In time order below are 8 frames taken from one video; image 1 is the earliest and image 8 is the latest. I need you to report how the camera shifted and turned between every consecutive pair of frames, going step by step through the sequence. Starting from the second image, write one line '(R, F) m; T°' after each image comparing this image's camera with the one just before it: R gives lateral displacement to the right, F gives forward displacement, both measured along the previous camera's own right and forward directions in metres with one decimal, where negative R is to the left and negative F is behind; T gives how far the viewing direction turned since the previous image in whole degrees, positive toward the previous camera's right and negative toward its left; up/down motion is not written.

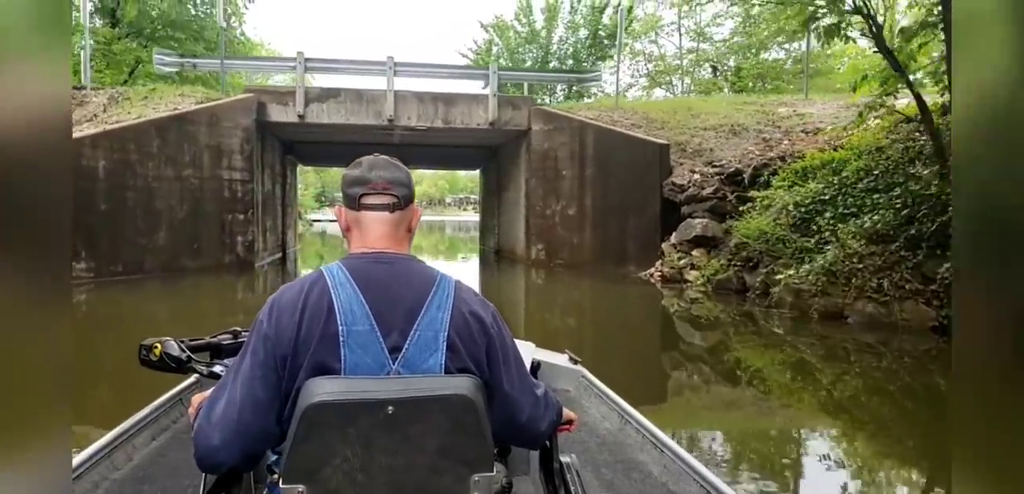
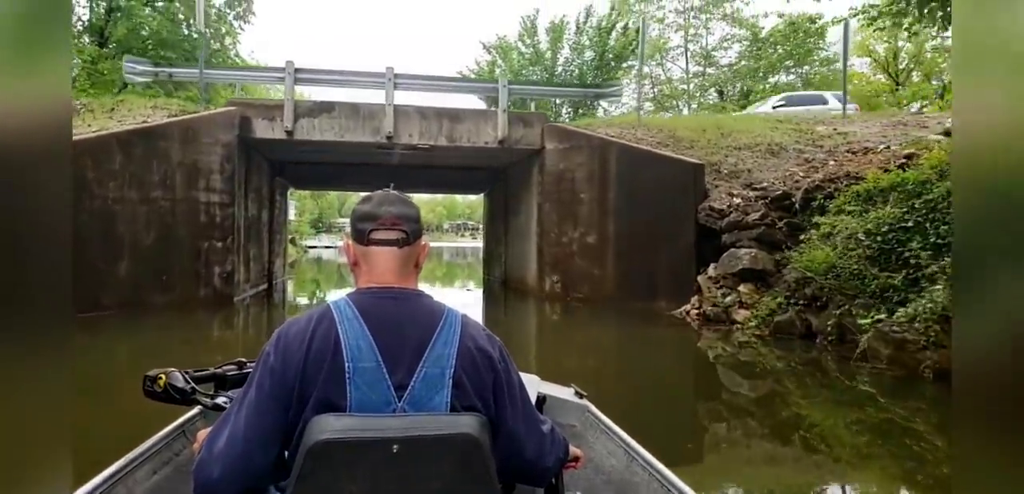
(-0.1, +0.6) m; 0°
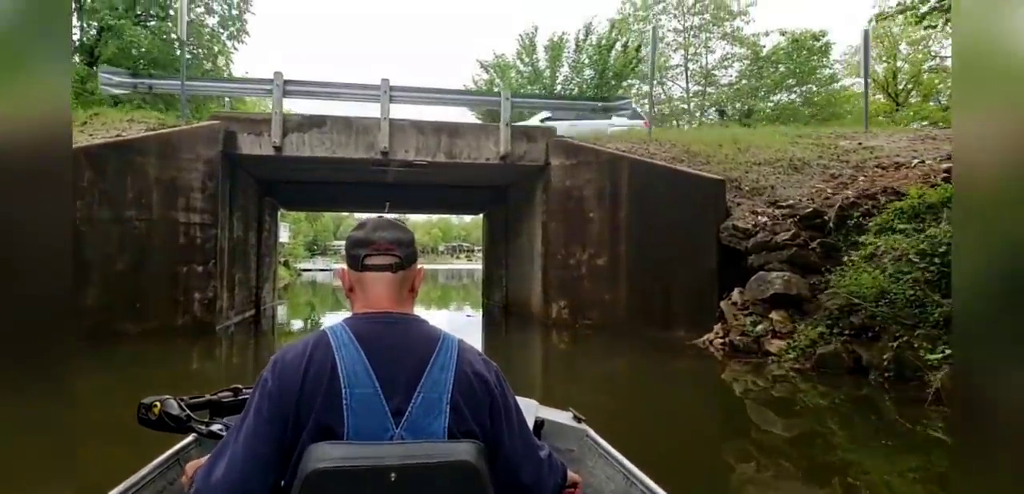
(-0.1, +0.4) m; 0°
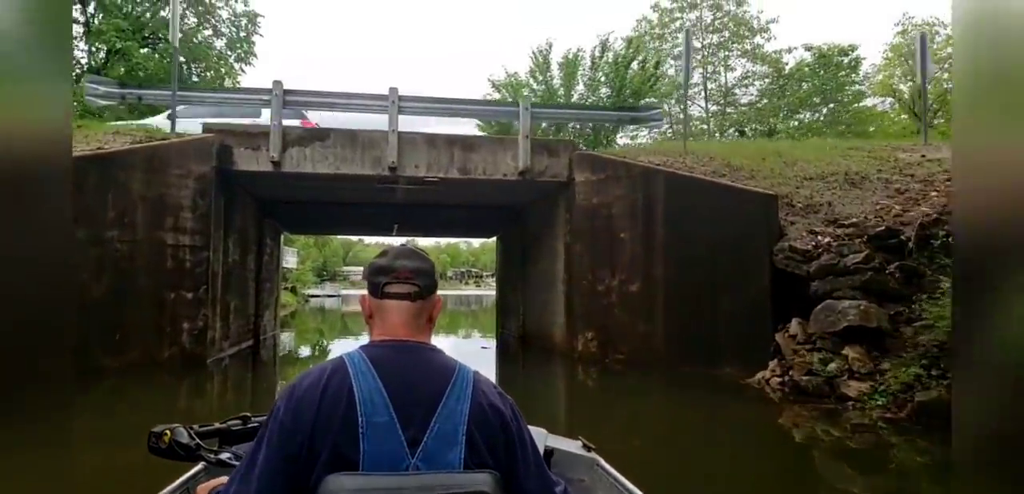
(-0.1, +0.5) m; -1°
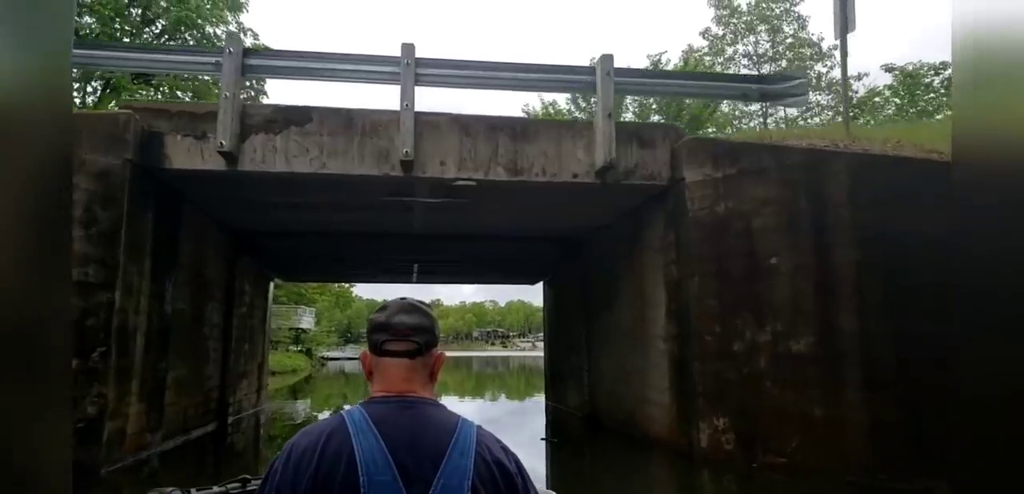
(-0.3, +1.7) m; -2°
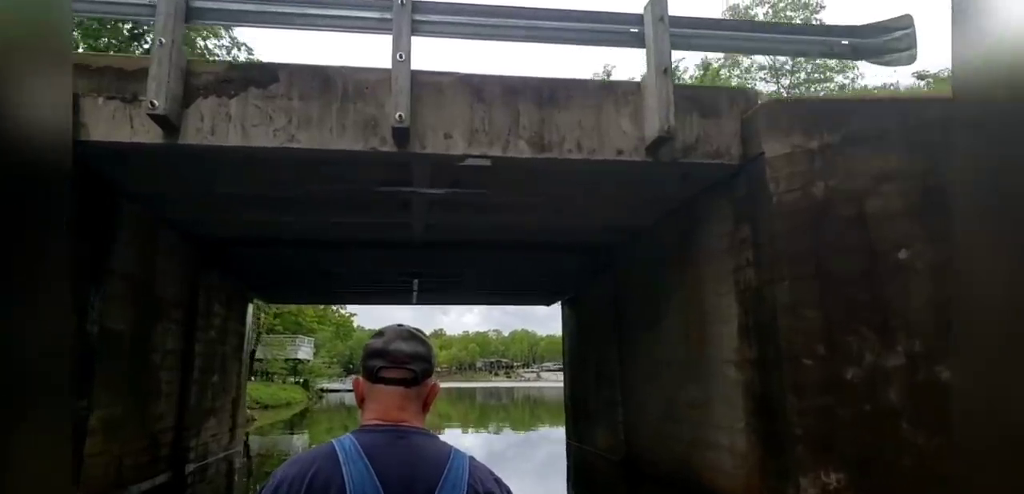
(-0.1, +0.8) m; 0°
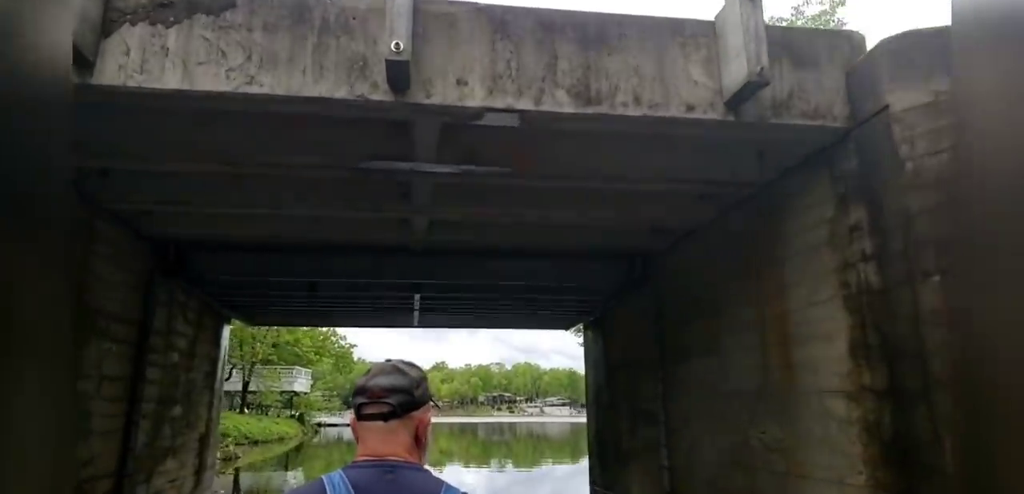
(-0.1, +0.7) m; 0°
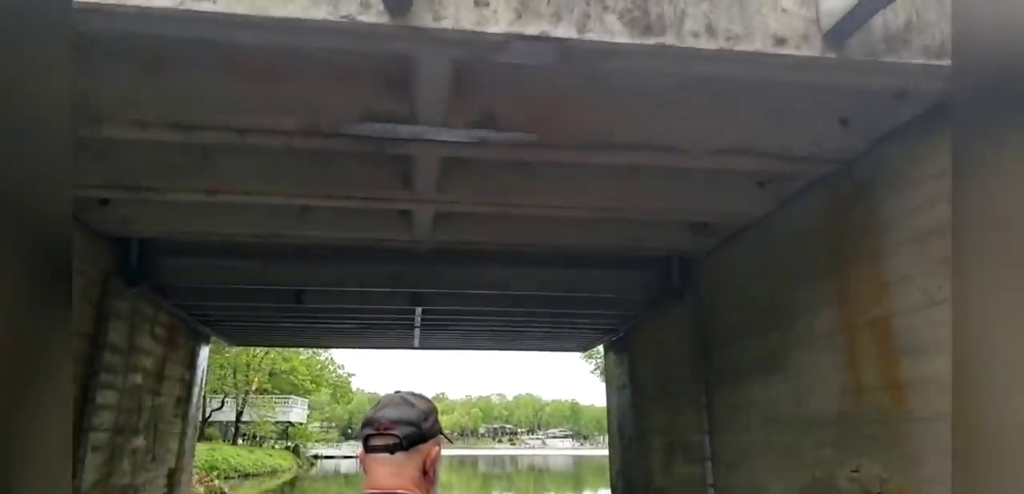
(-0.1, +0.5) m; 0°
